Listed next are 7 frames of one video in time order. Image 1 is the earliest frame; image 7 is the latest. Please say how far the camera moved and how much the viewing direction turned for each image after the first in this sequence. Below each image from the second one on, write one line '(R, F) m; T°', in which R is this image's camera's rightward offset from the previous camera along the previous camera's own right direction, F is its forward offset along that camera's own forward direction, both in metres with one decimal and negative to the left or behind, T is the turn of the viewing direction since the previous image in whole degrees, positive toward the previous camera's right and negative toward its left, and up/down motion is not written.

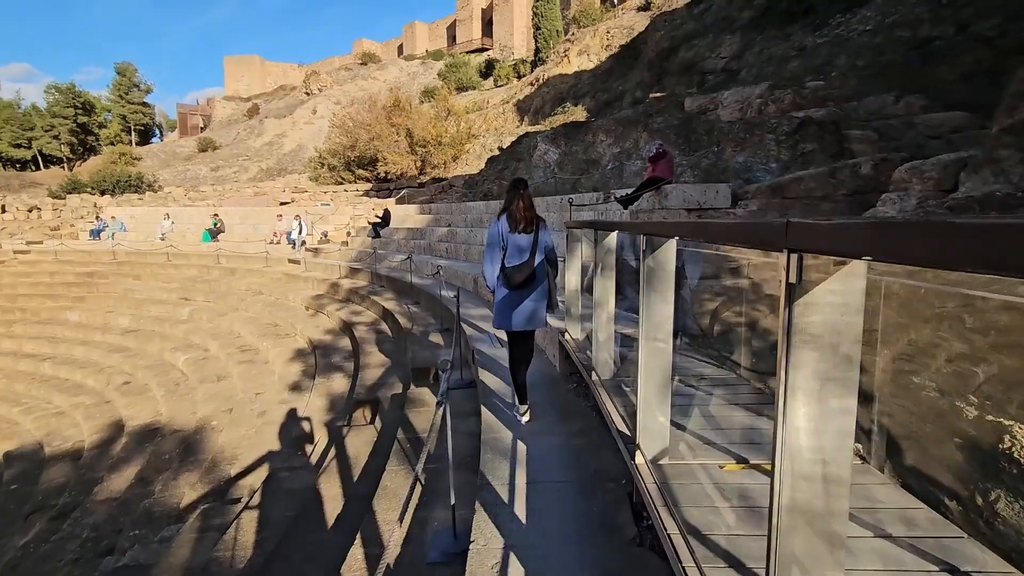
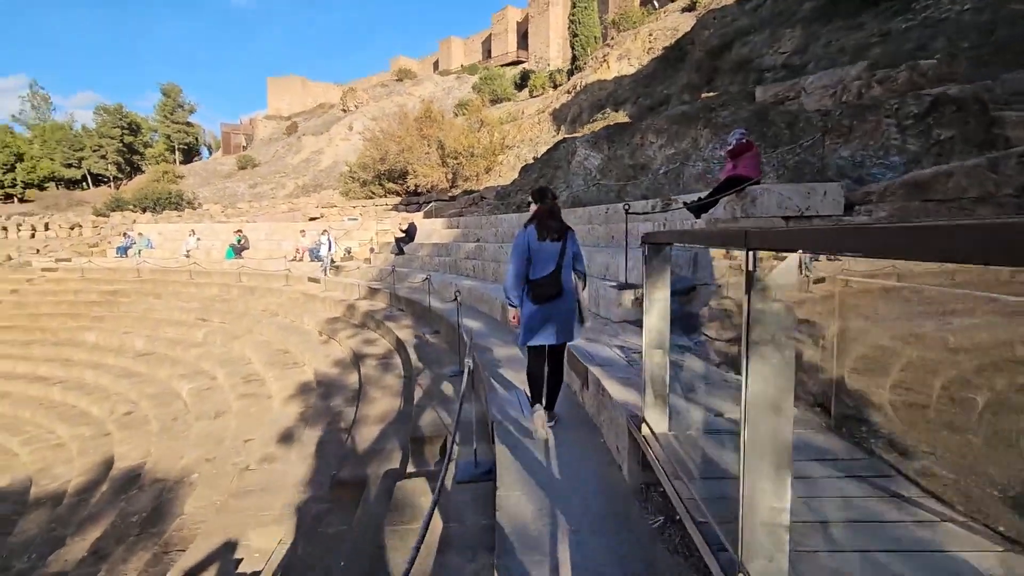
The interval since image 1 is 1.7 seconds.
(0.0, +1.4) m; -4°
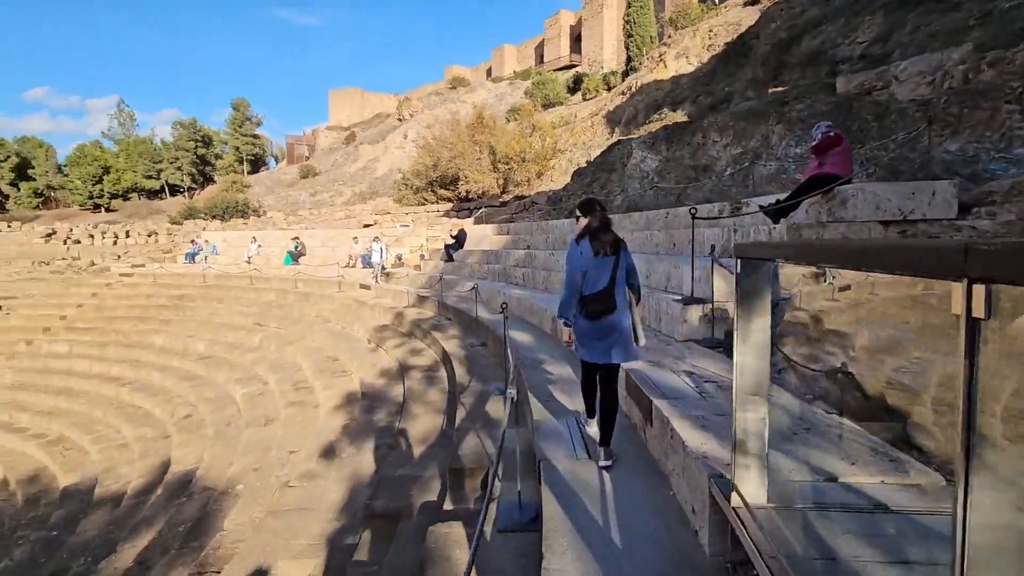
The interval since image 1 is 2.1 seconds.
(0.0, +0.4) m; -6°
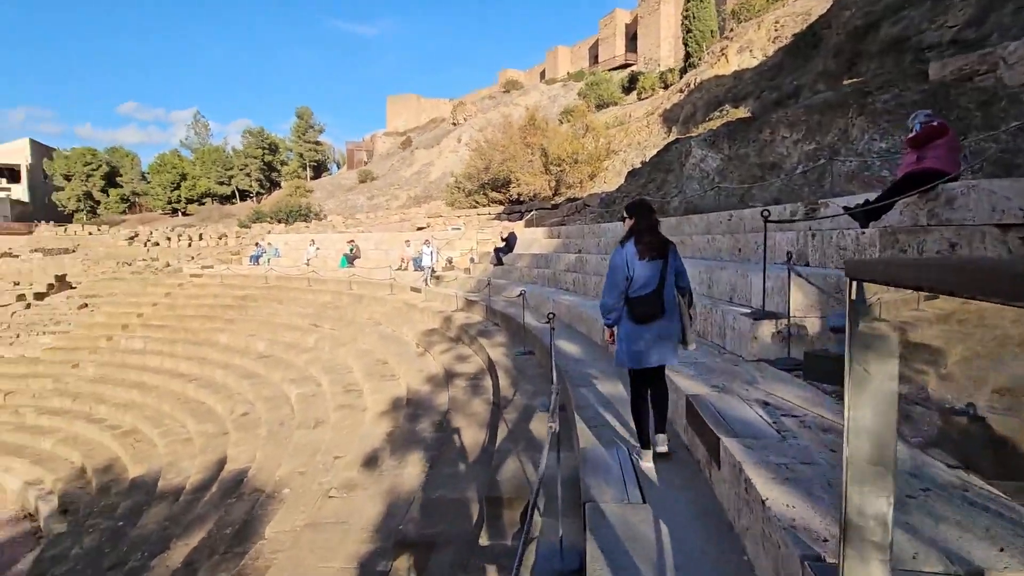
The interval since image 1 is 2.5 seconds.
(0.0, +0.3) m; -6°
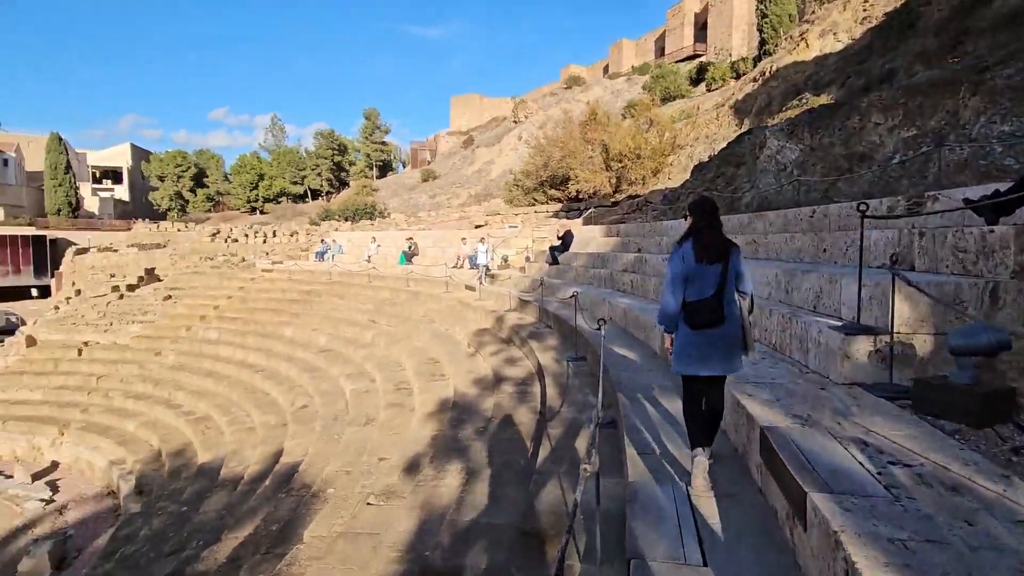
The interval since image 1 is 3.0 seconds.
(+0.1, +0.4) m; -7°
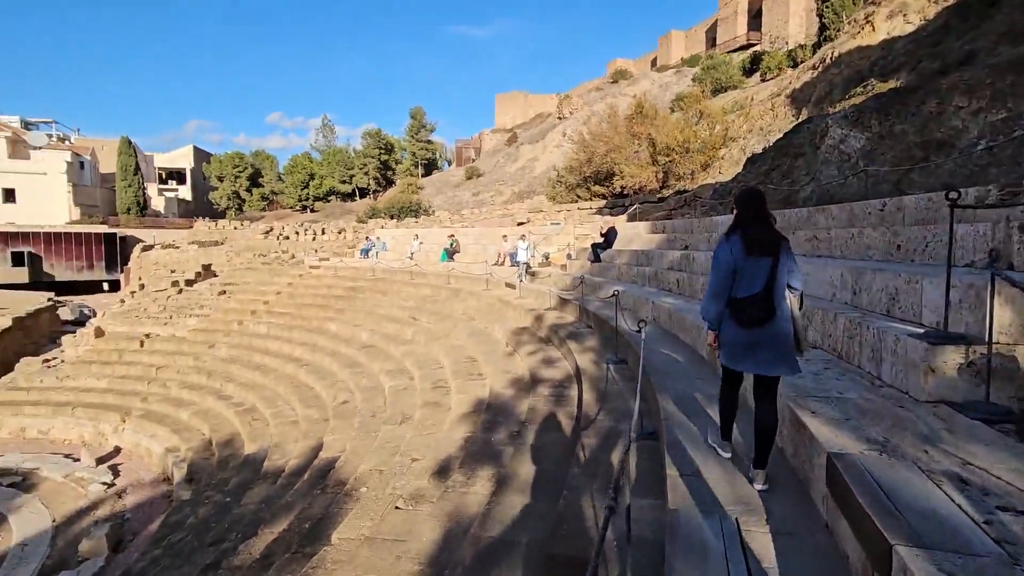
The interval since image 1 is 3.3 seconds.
(+0.1, +0.3) m; -5°
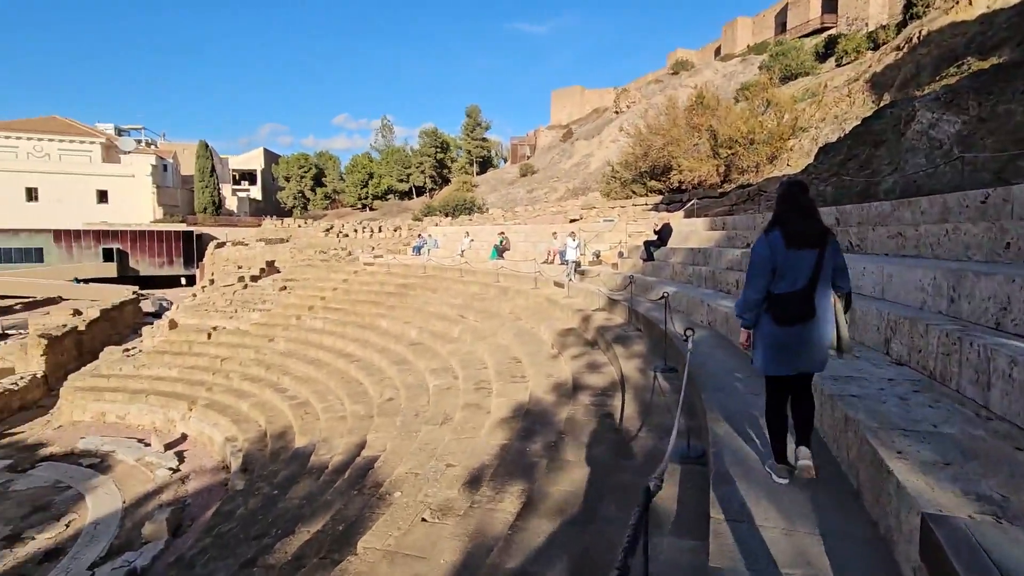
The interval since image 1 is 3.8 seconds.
(+0.2, +0.3) m; -6°
